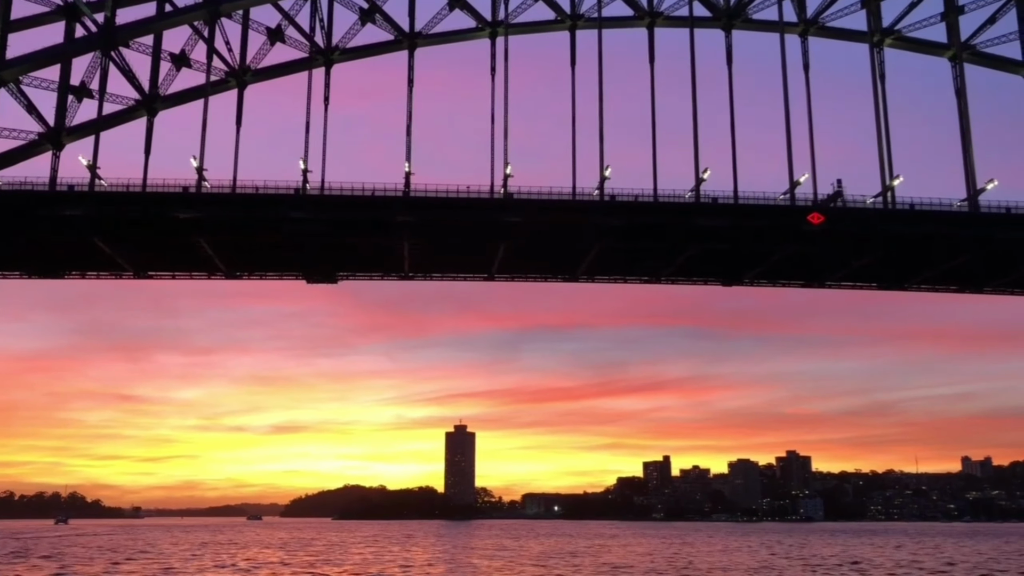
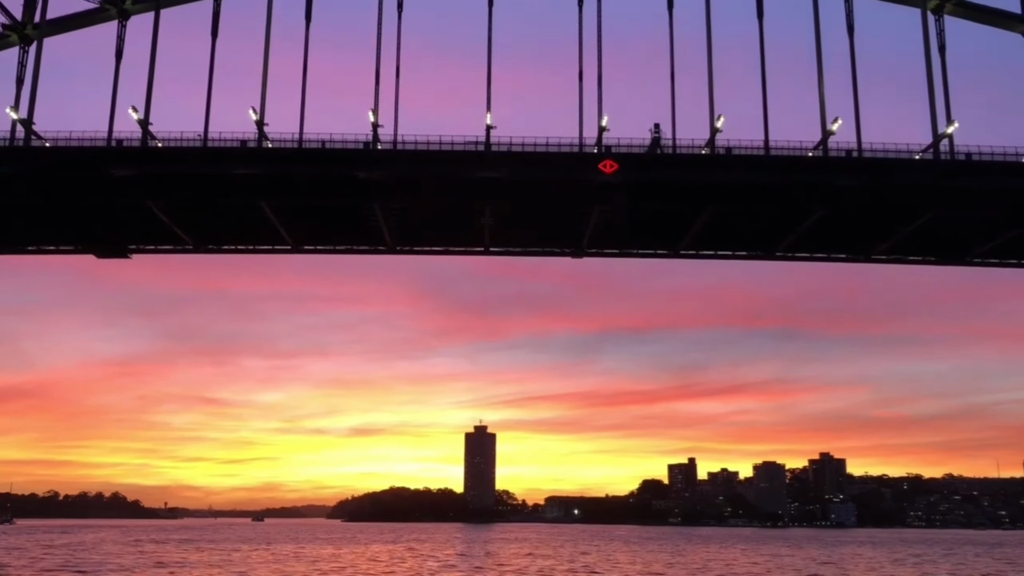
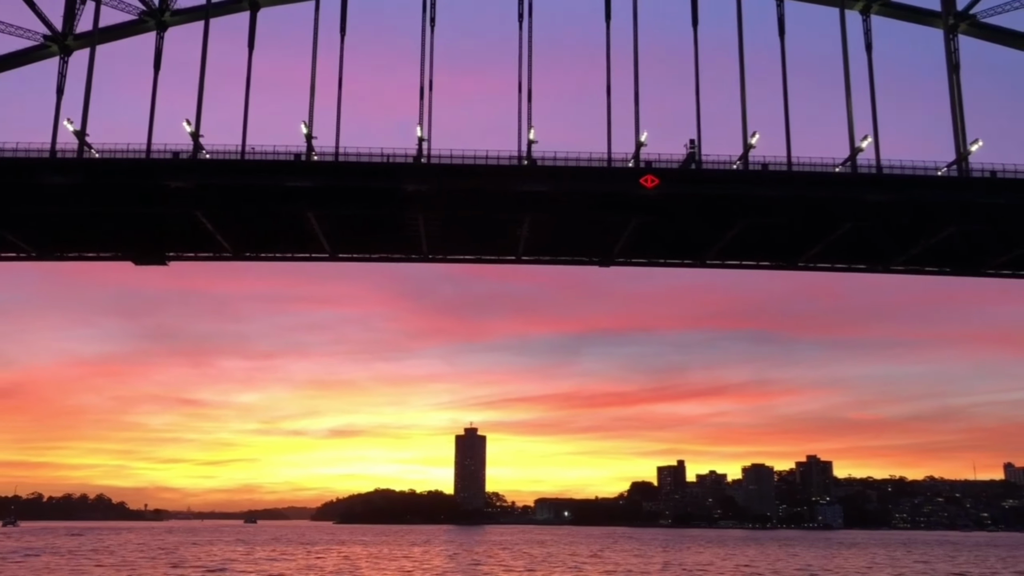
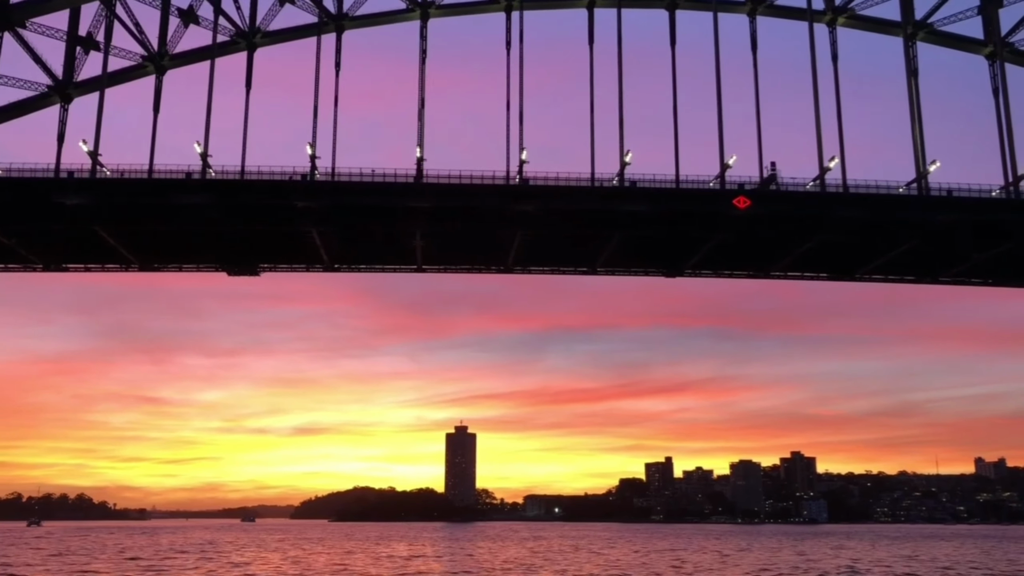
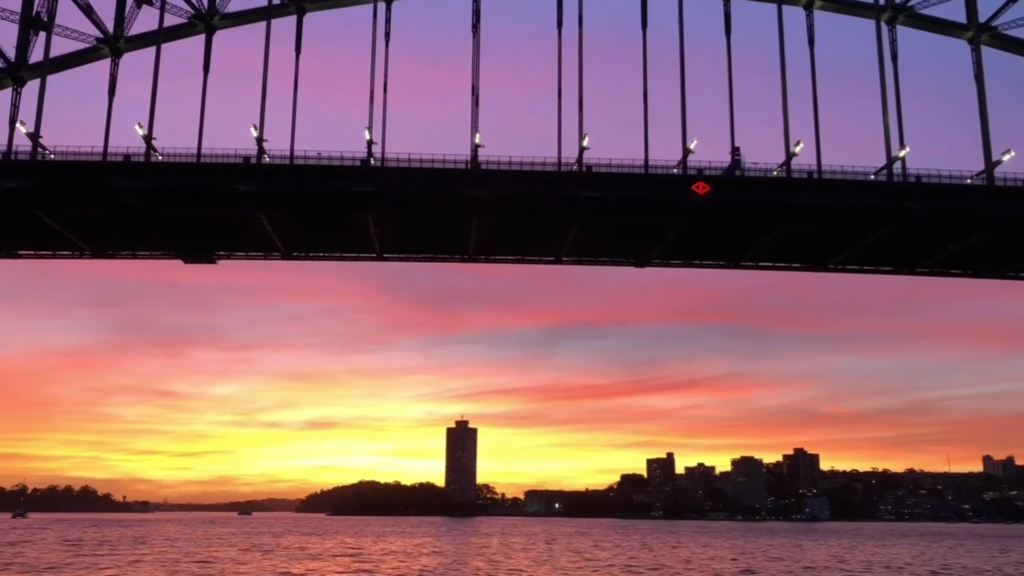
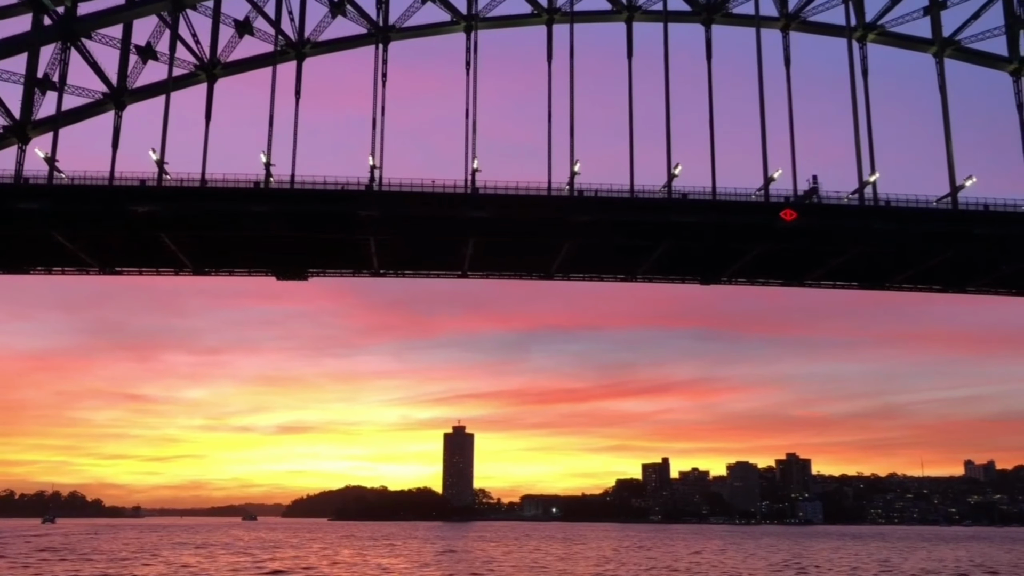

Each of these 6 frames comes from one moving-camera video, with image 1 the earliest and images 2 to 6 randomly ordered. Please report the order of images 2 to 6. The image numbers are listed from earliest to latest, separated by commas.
6, 4, 5, 3, 2
